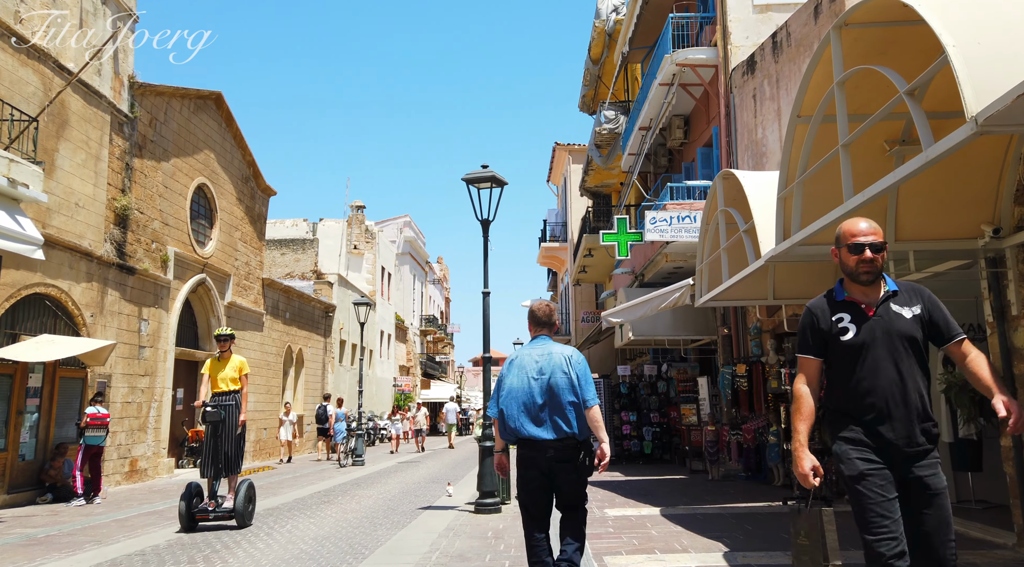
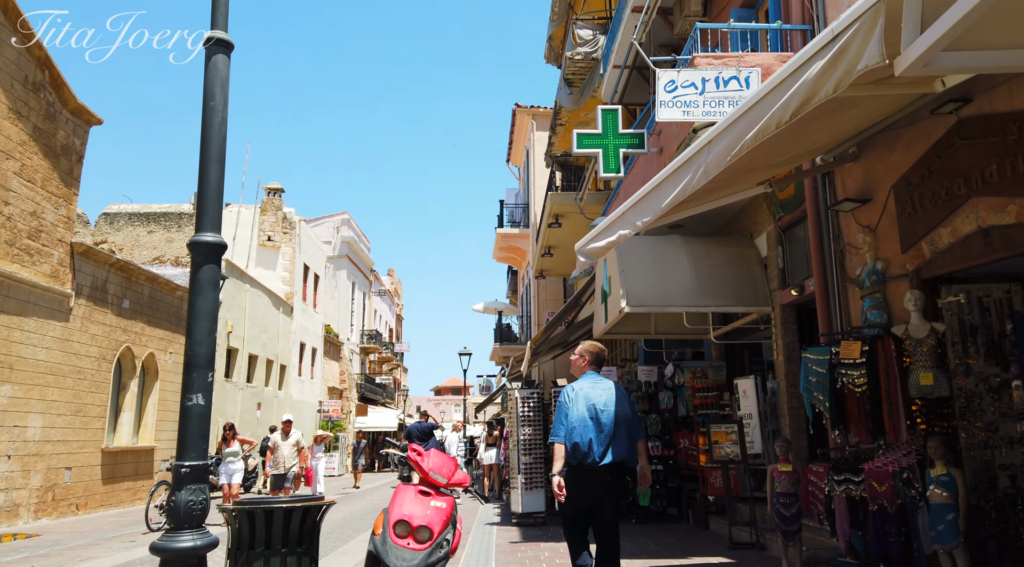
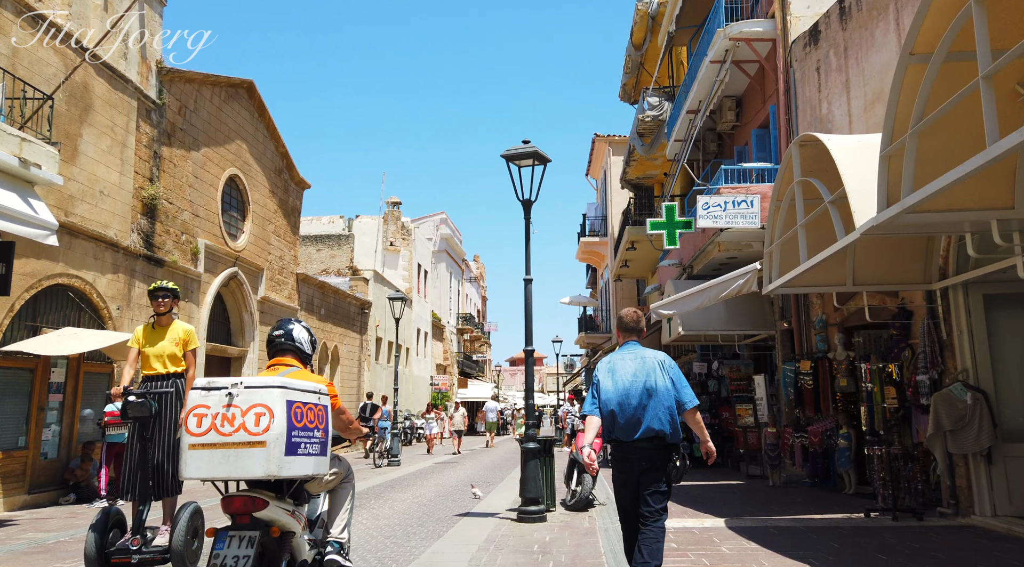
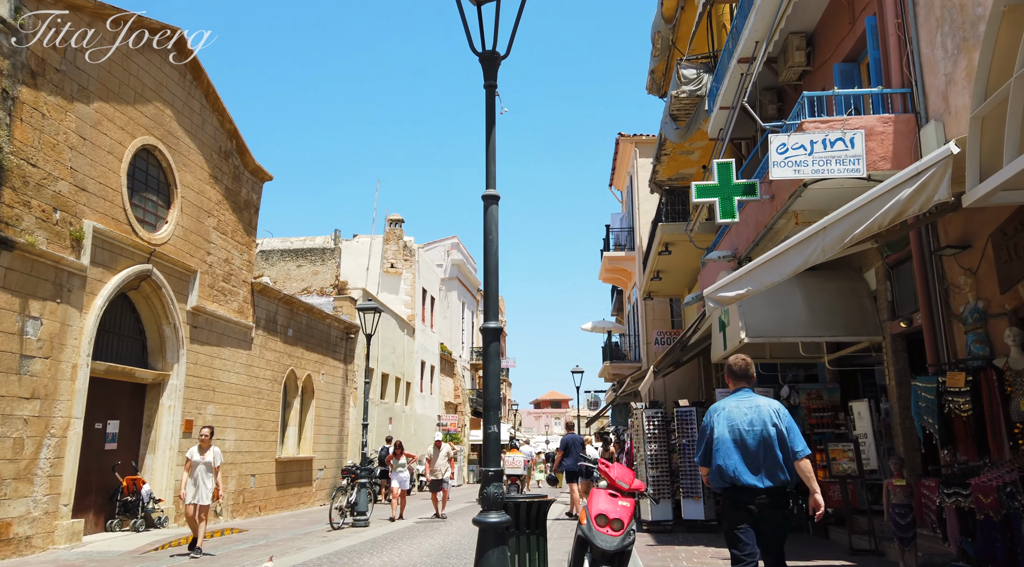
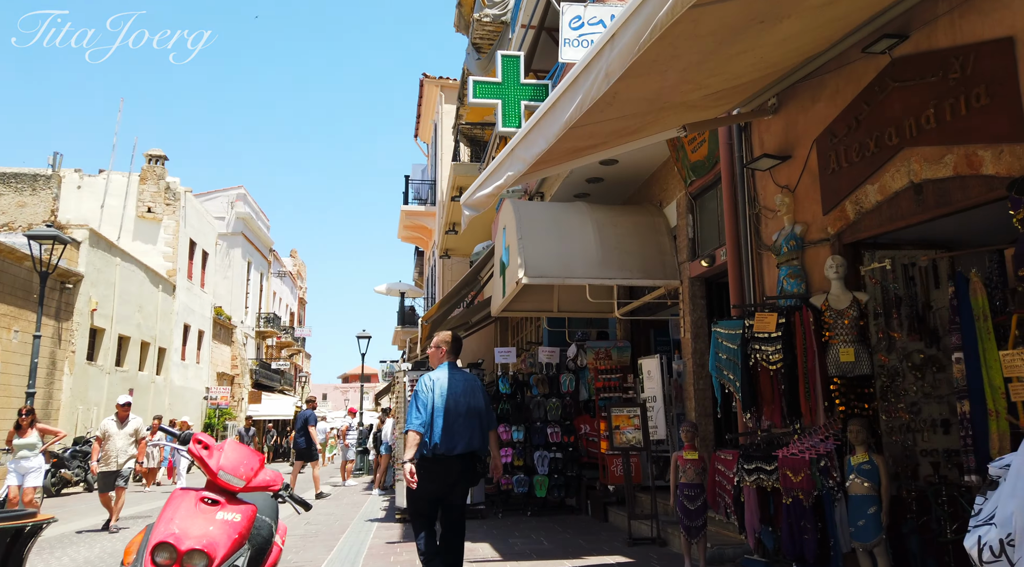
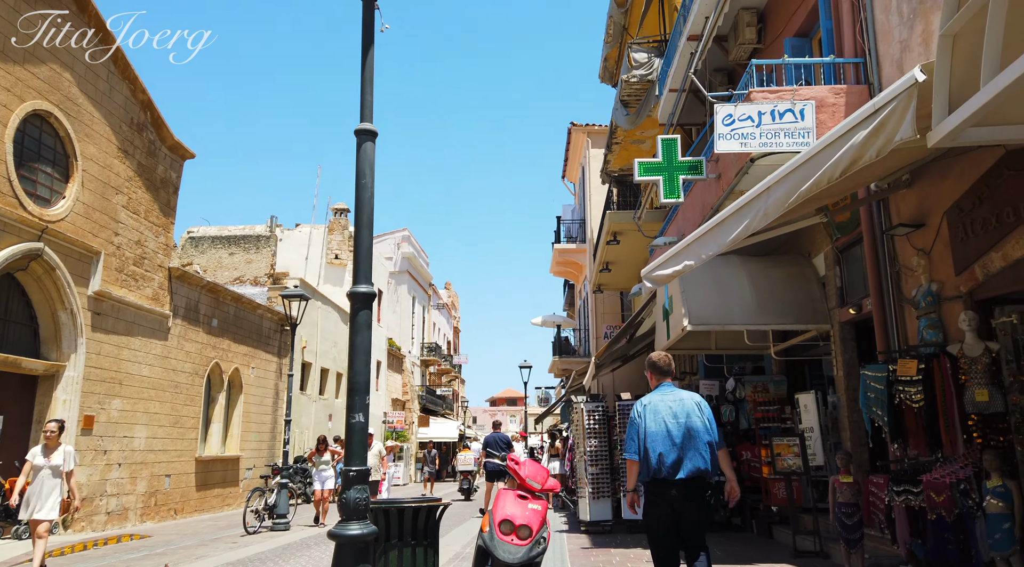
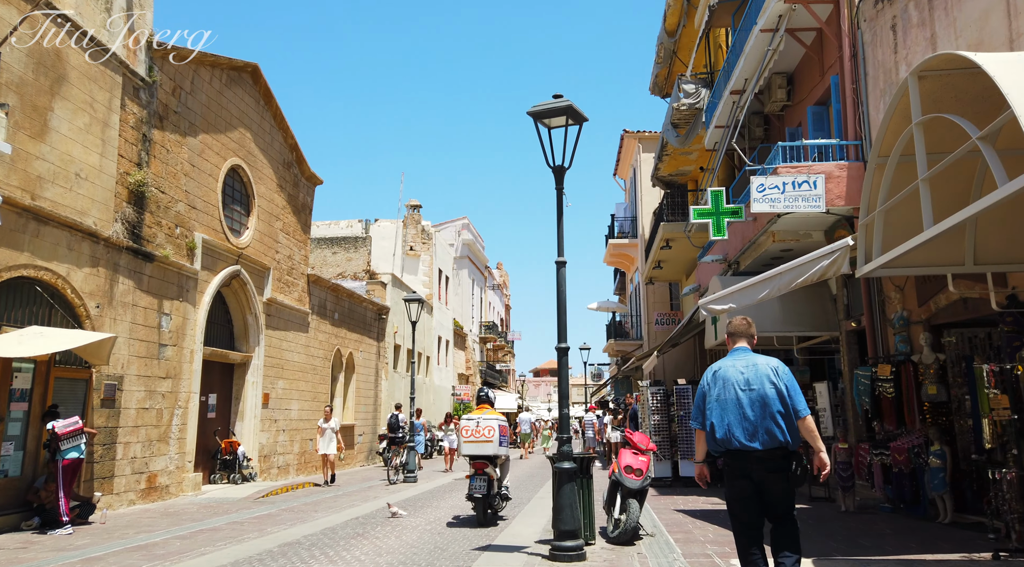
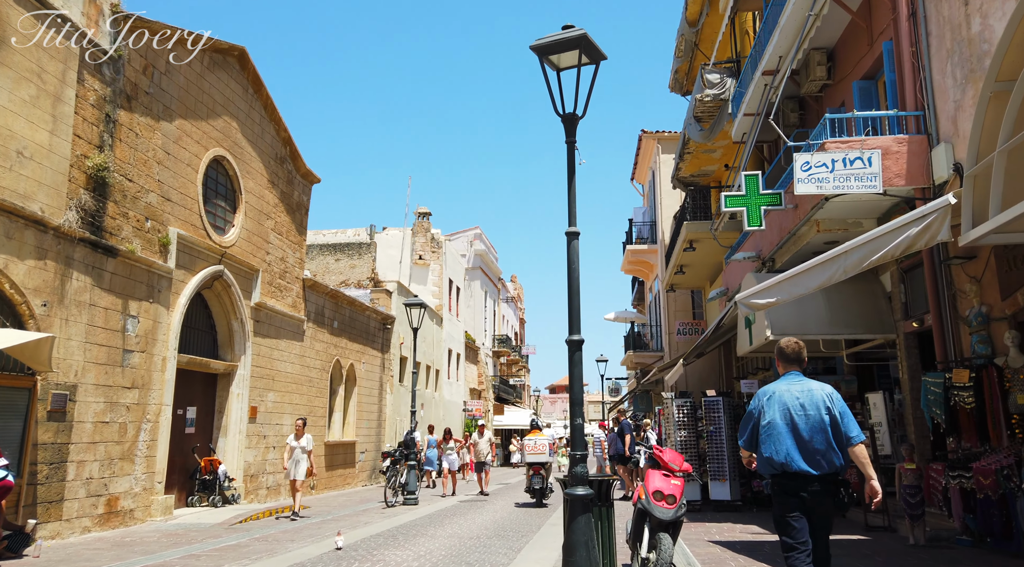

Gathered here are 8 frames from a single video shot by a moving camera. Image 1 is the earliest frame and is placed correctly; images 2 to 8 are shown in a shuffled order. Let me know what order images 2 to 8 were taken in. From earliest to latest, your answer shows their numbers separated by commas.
3, 7, 8, 4, 6, 2, 5
